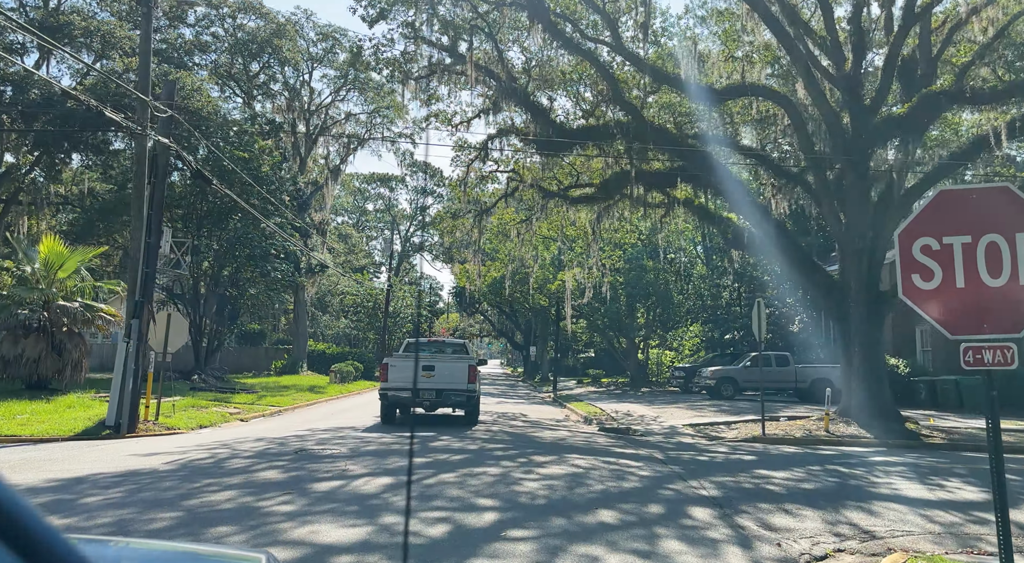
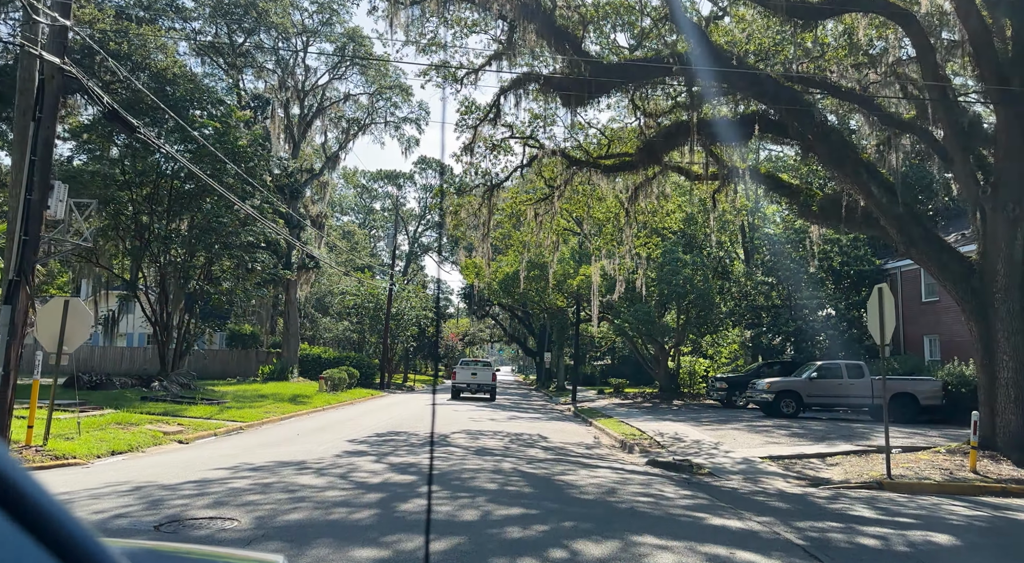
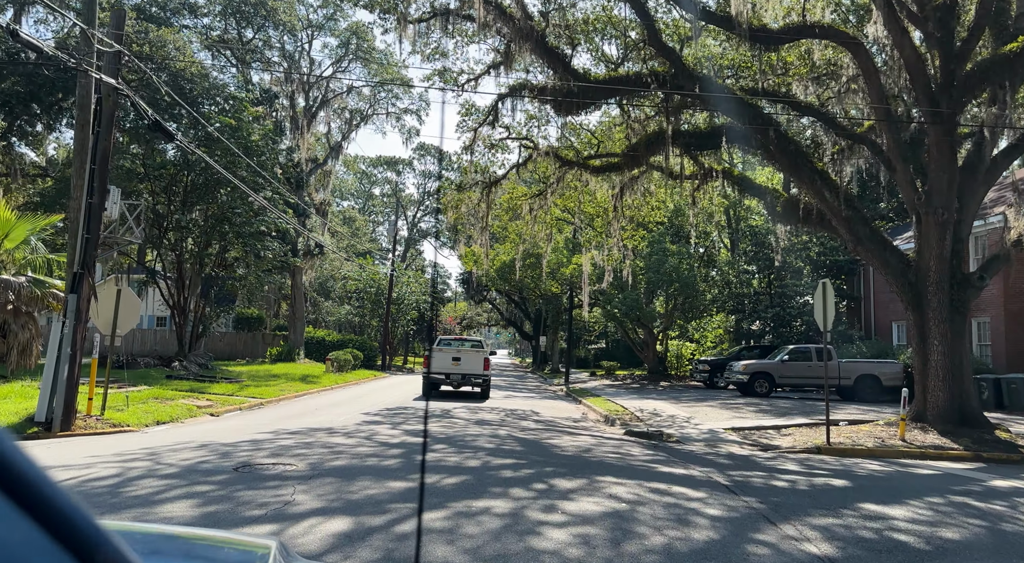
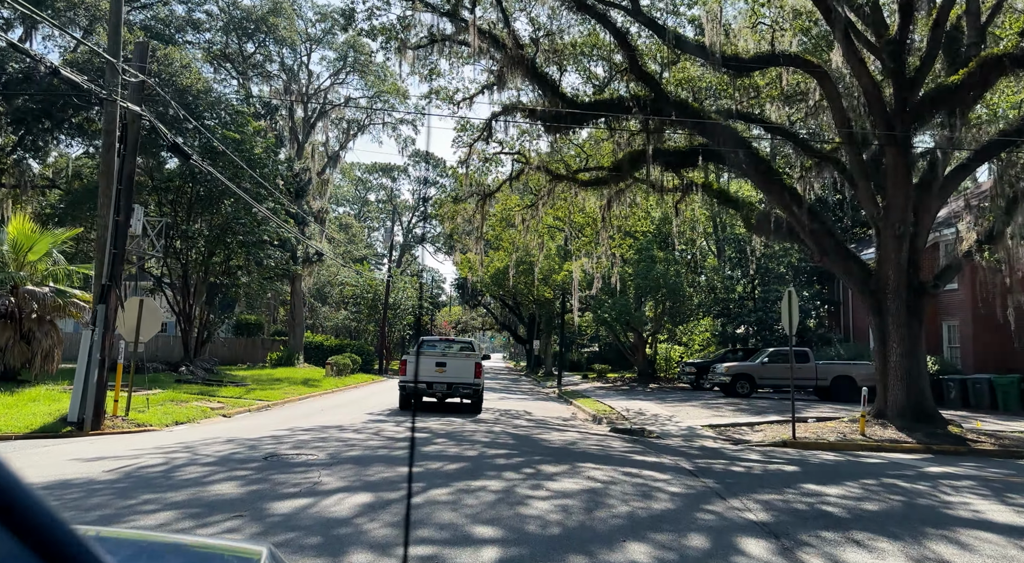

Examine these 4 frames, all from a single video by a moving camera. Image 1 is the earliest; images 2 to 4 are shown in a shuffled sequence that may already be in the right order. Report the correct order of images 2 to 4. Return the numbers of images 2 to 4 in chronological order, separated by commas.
4, 3, 2
